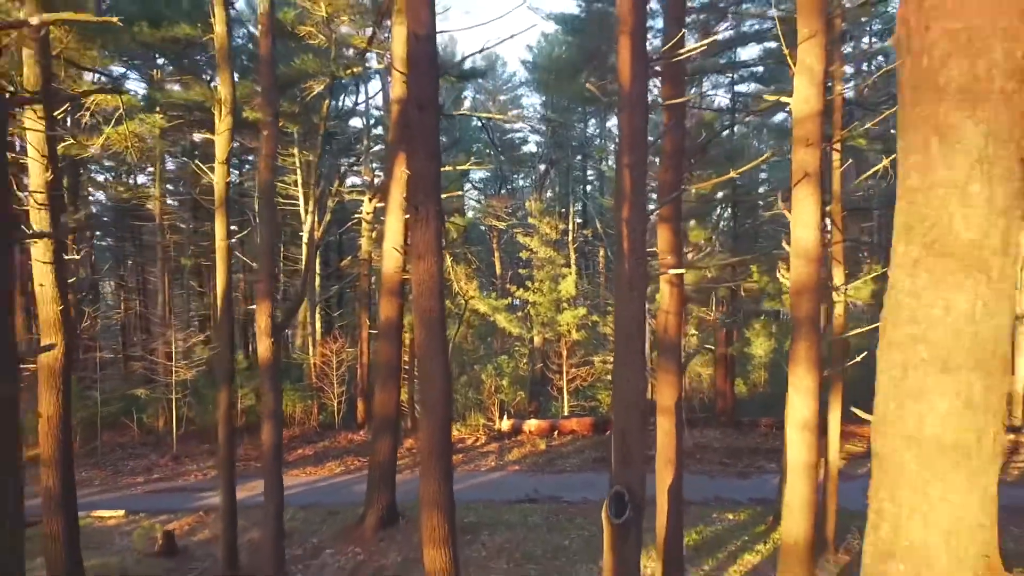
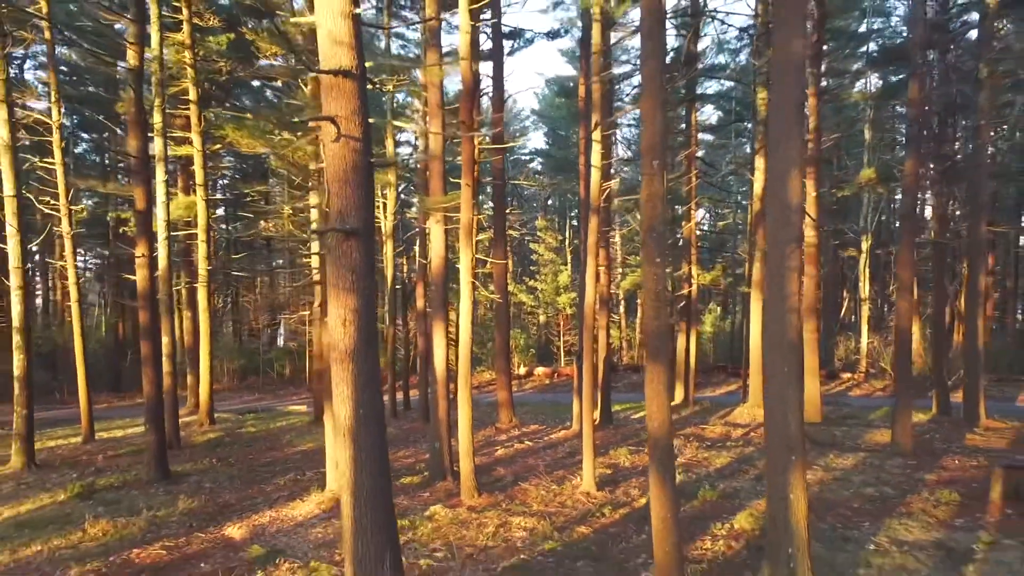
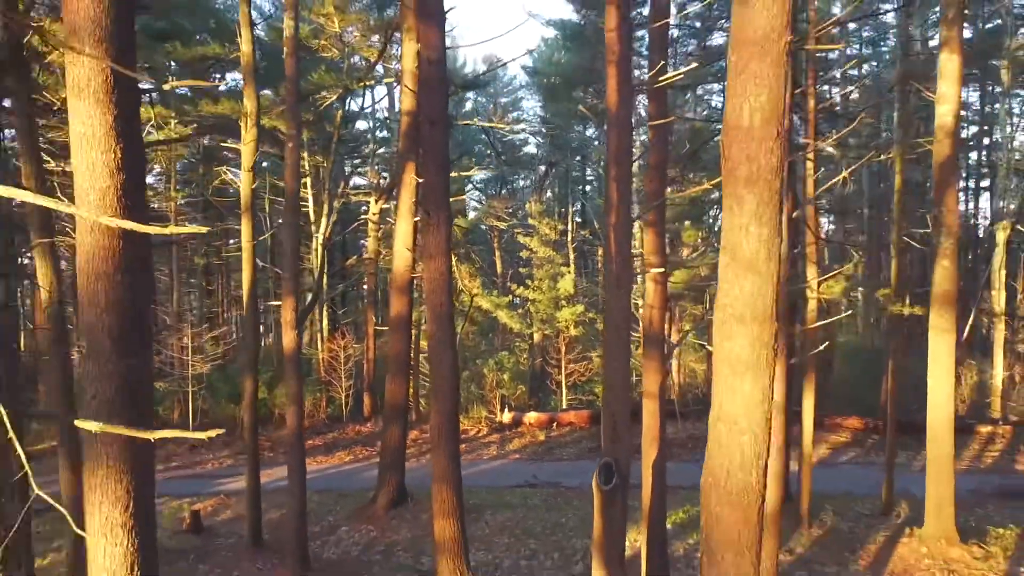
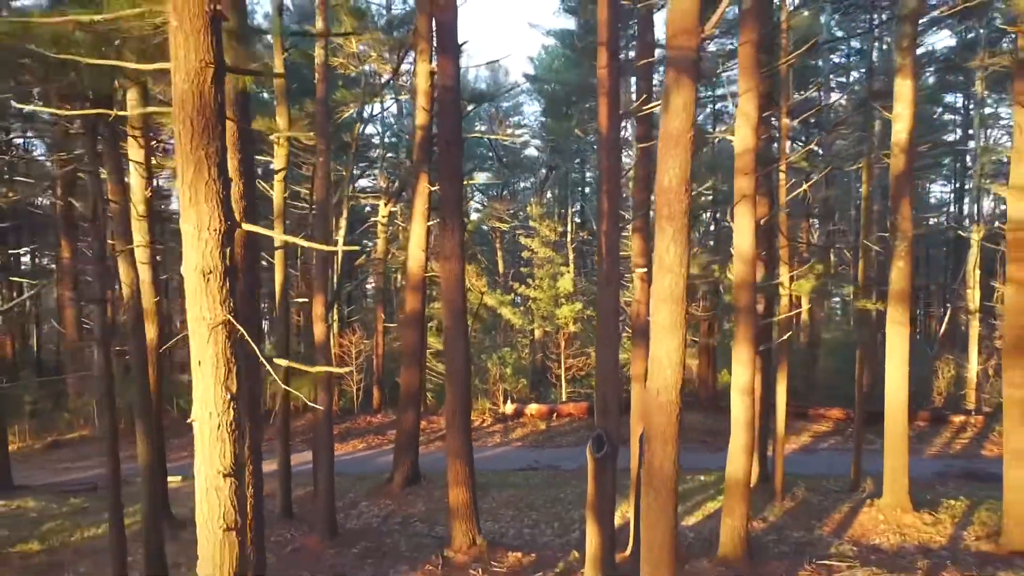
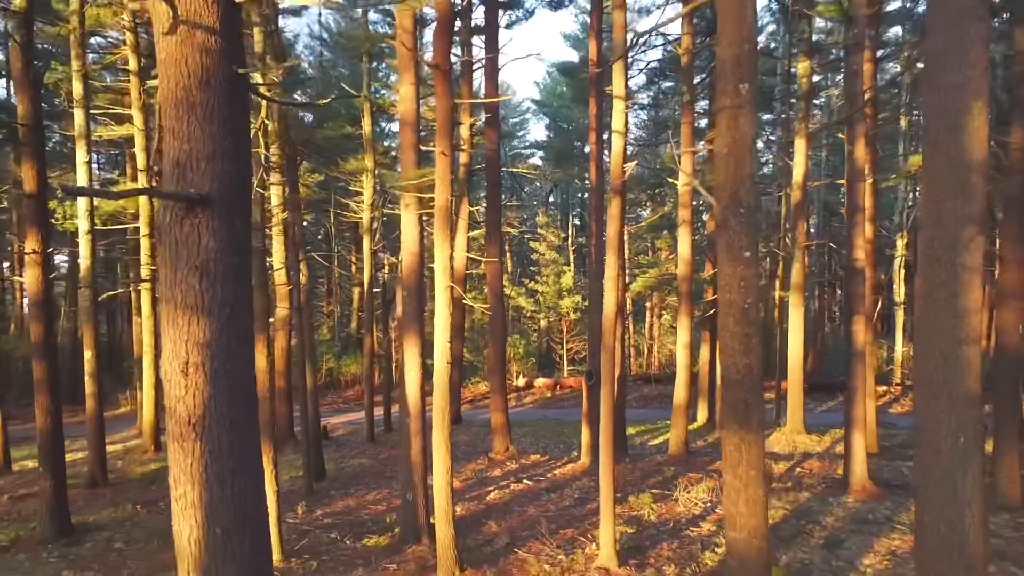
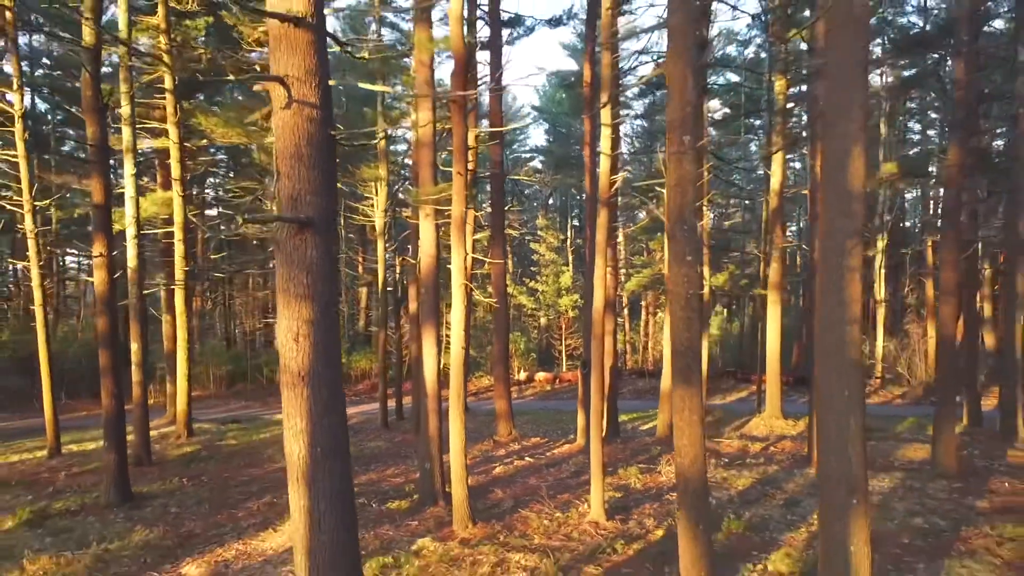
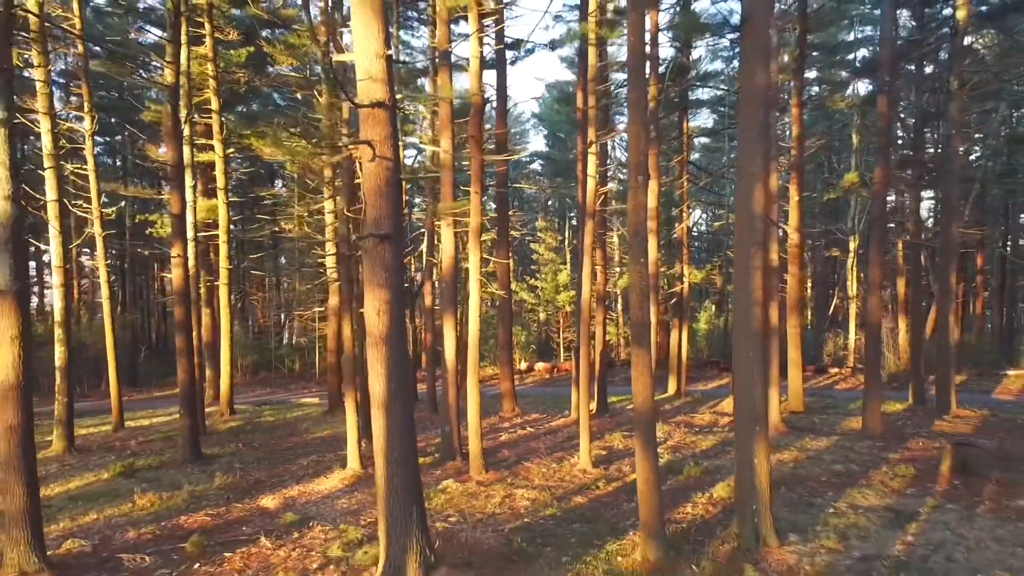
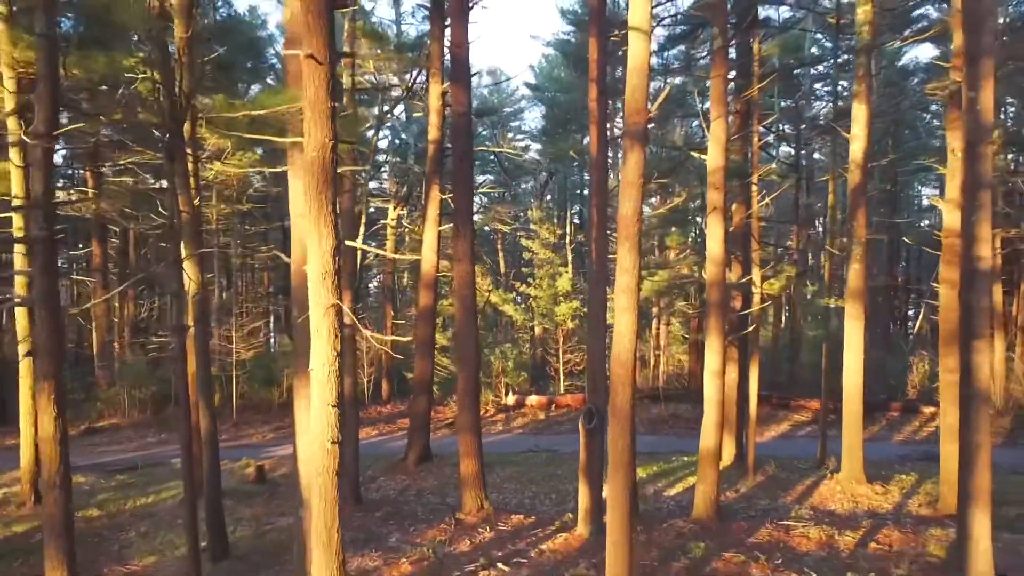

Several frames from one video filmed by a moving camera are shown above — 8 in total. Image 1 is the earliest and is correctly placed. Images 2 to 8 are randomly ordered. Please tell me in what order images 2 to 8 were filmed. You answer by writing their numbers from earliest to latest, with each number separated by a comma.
3, 4, 8, 5, 6, 2, 7
